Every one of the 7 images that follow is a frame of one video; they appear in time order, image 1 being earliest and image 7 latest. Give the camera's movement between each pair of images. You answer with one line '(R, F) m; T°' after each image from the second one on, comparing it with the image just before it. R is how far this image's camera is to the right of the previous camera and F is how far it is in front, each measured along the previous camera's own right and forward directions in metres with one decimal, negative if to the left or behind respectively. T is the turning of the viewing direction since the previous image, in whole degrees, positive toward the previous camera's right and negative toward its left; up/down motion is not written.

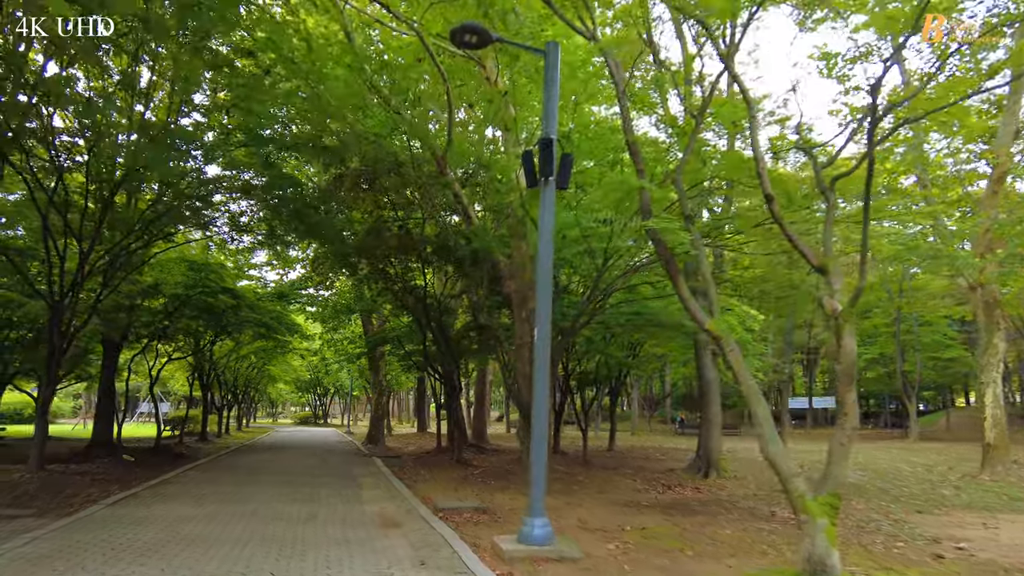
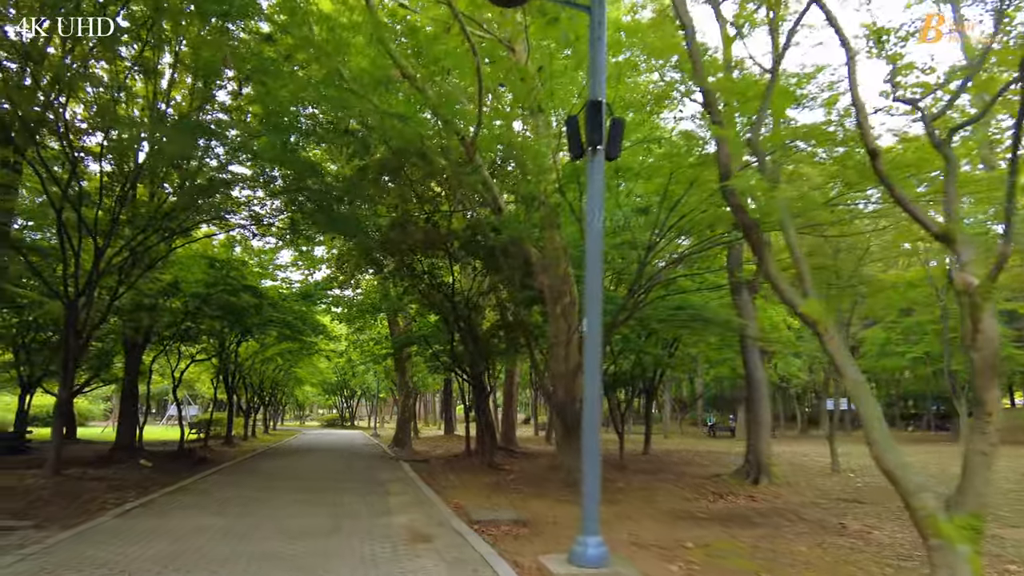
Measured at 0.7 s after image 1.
(-0.2, +0.8) m; -2°
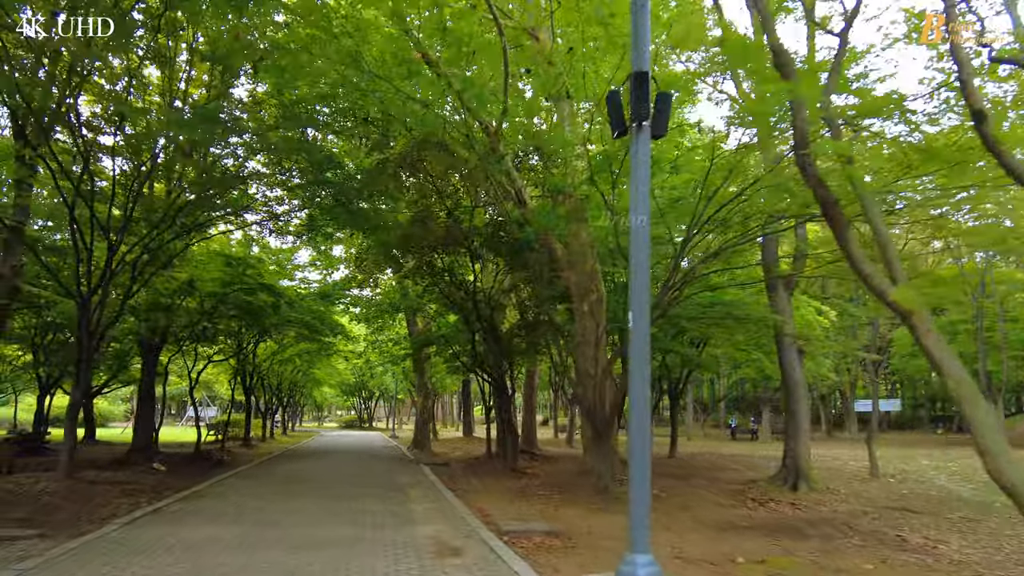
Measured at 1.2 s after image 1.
(-0.2, +0.5) m; -1°
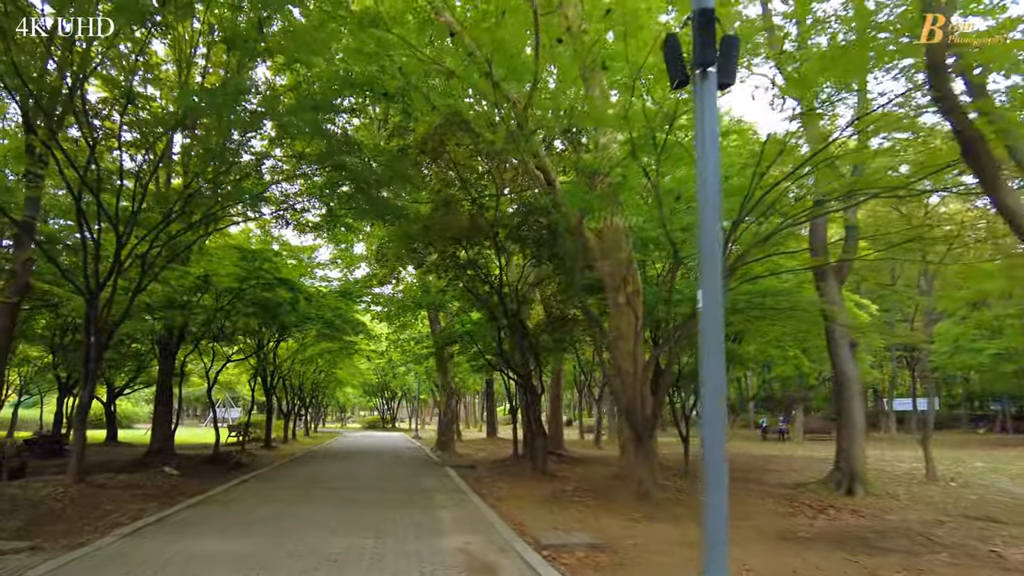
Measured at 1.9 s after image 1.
(-0.2, +0.8) m; -2°
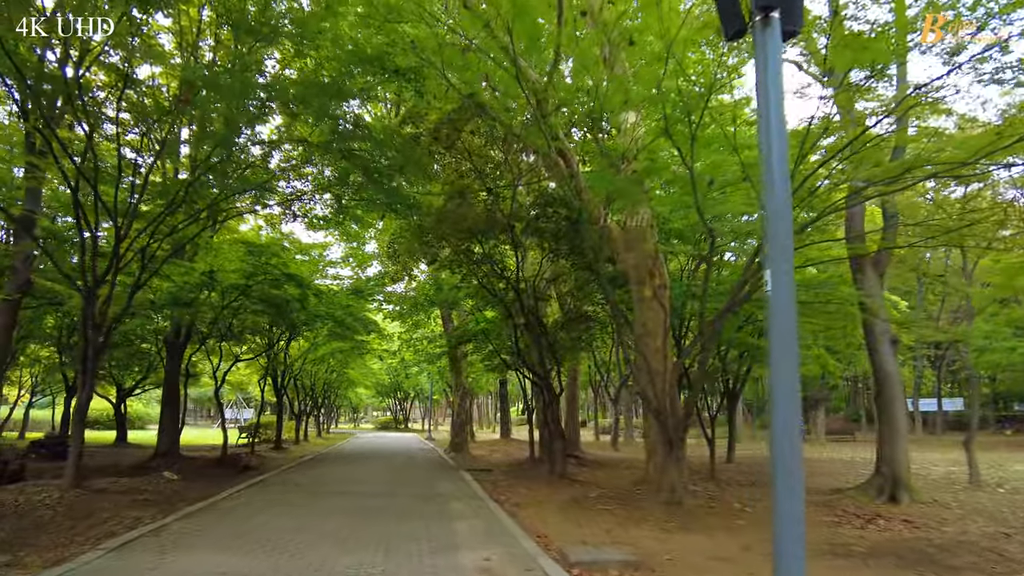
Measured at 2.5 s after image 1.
(-0.1, +0.7) m; -1°
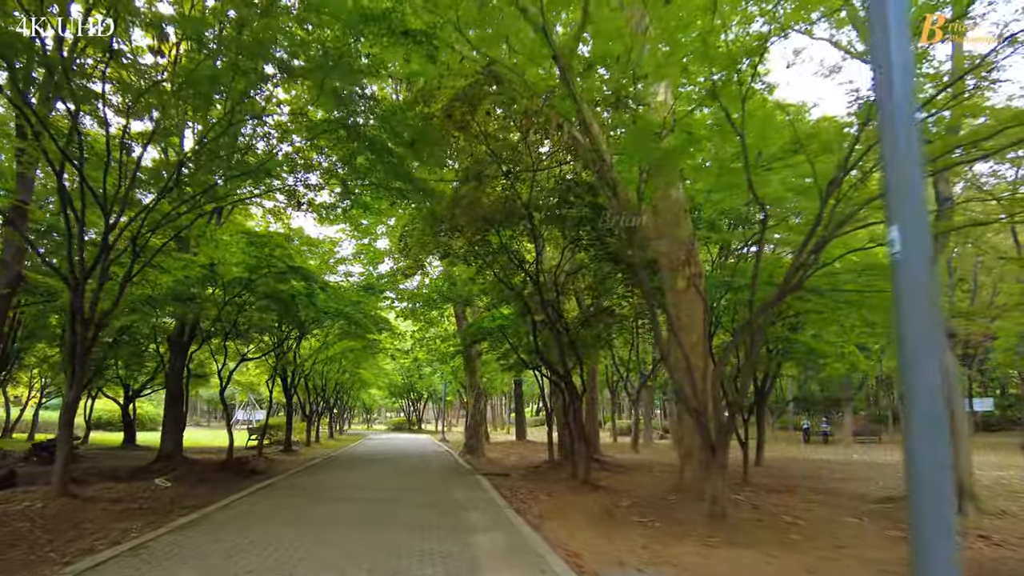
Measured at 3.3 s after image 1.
(-0.1, +0.9) m; -1°
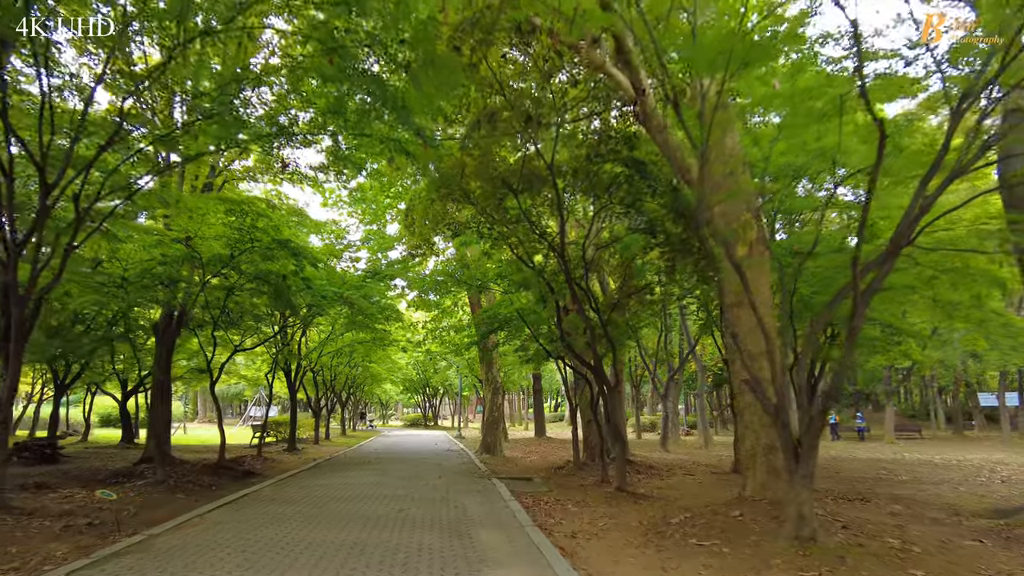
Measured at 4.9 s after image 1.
(-0.1, +1.9) m; -1°
